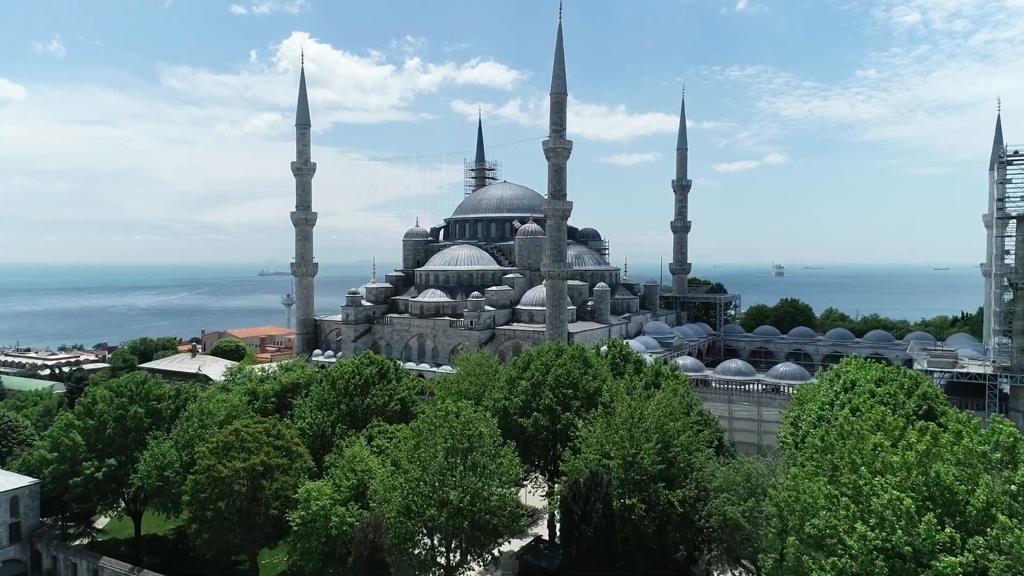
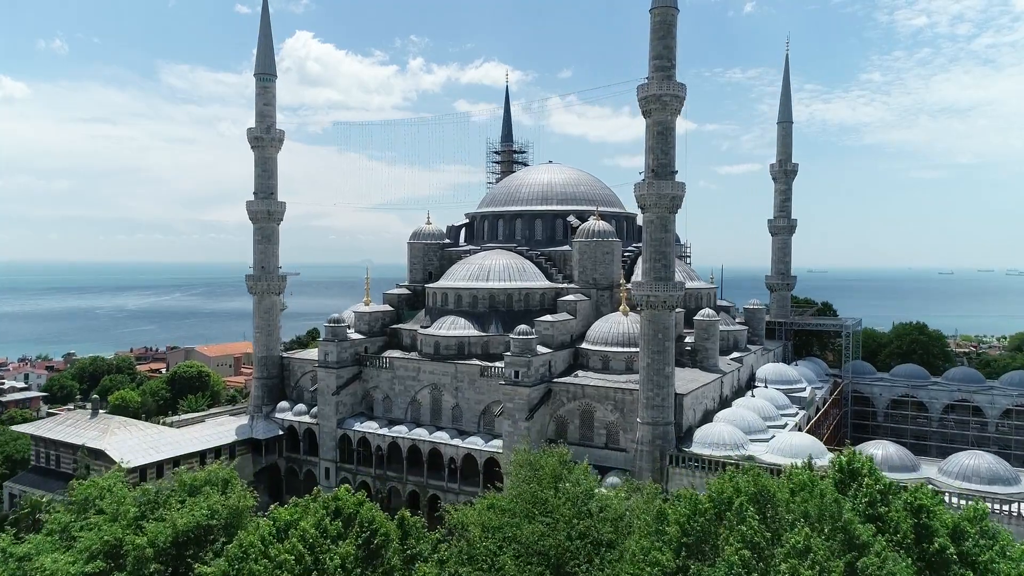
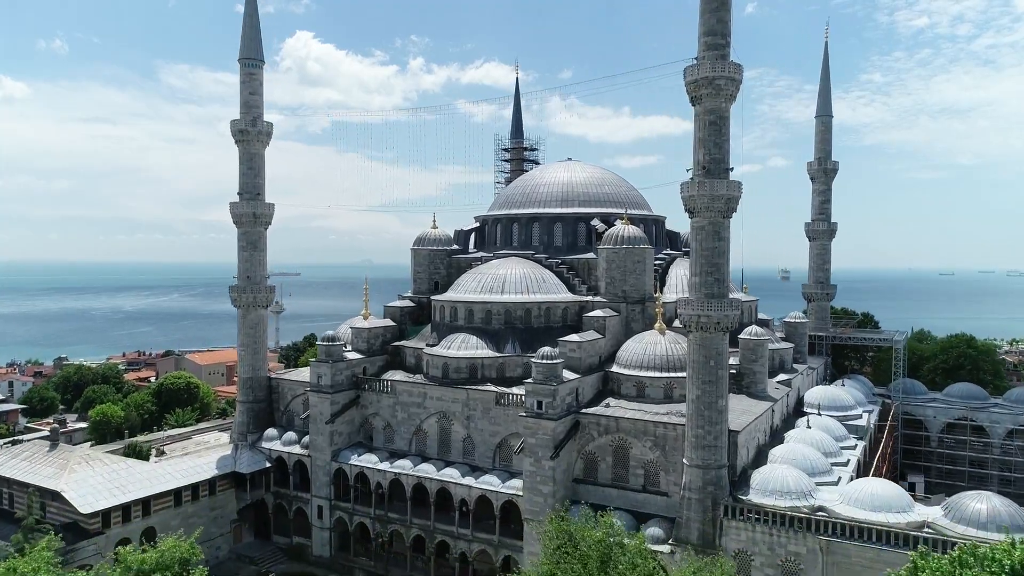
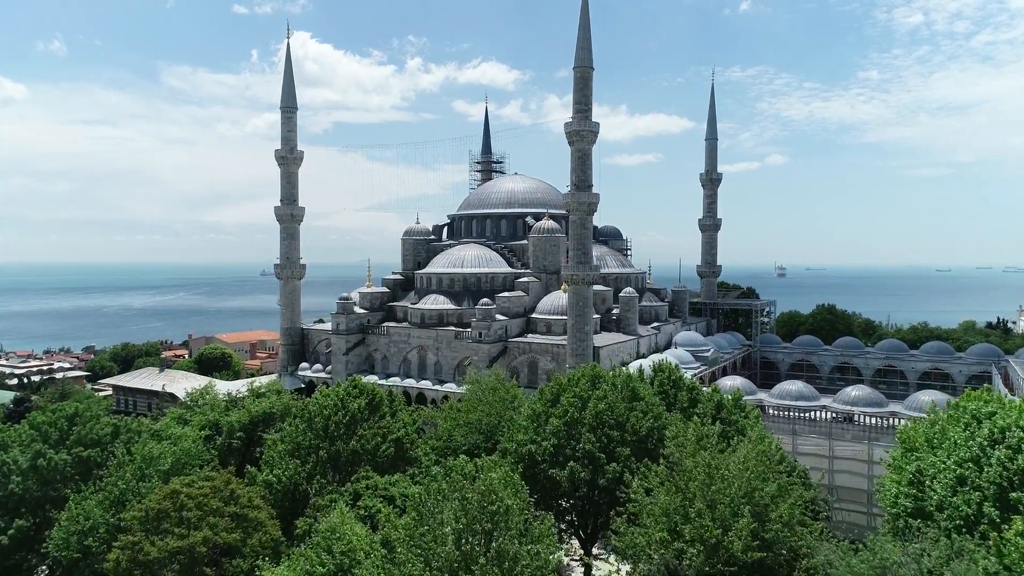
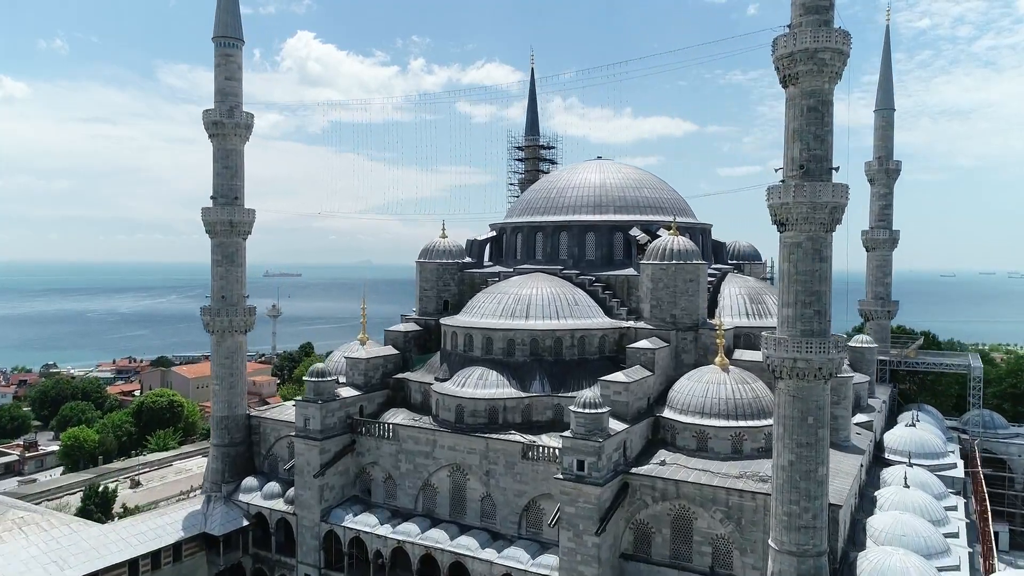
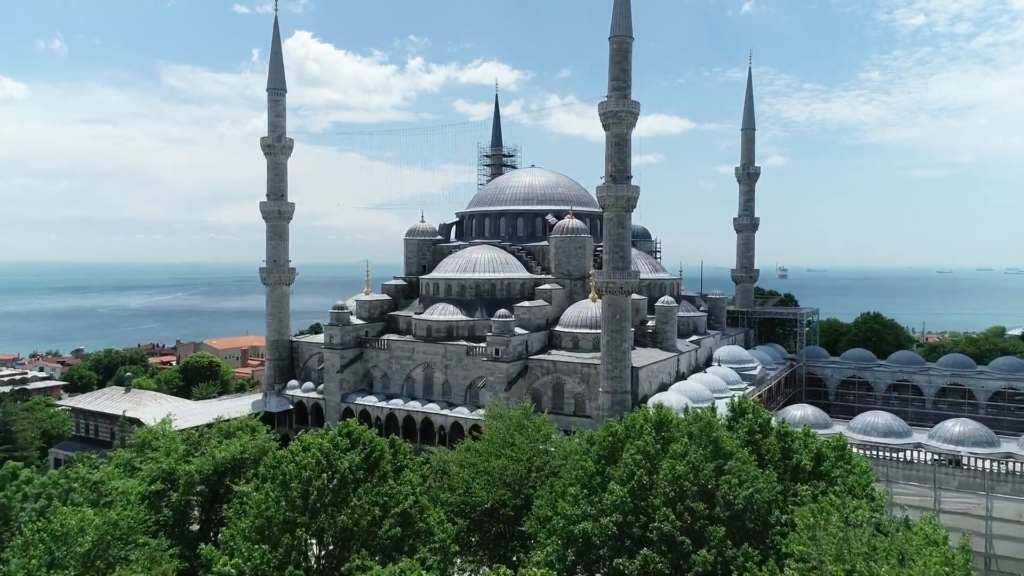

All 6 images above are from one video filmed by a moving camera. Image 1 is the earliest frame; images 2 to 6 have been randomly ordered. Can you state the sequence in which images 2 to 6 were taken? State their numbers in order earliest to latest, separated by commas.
4, 6, 2, 3, 5
